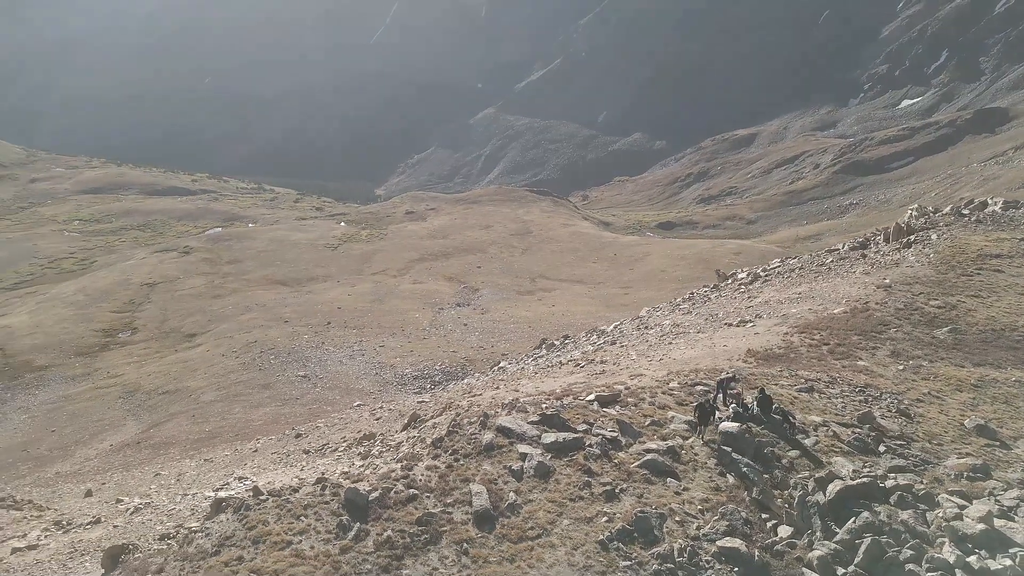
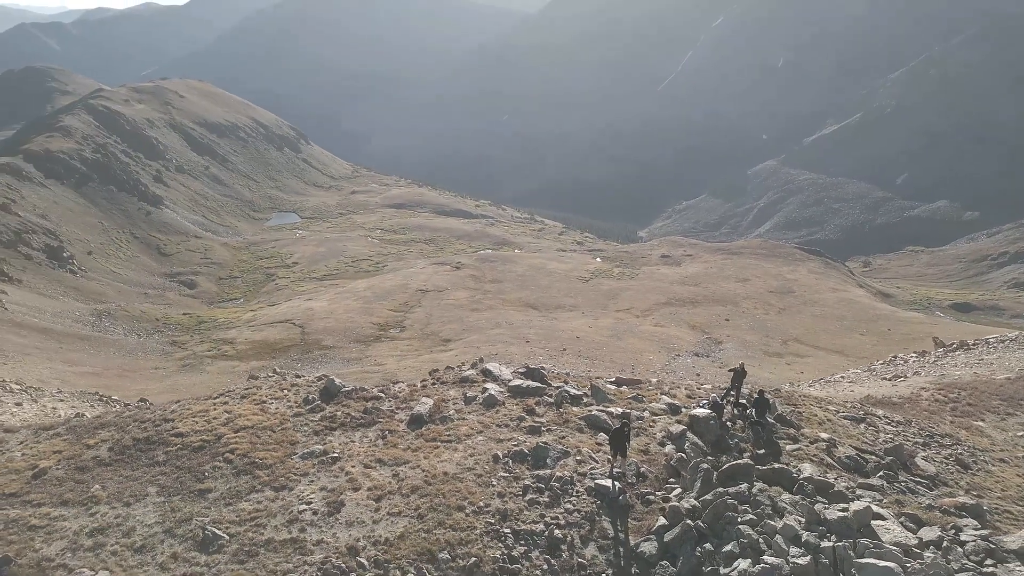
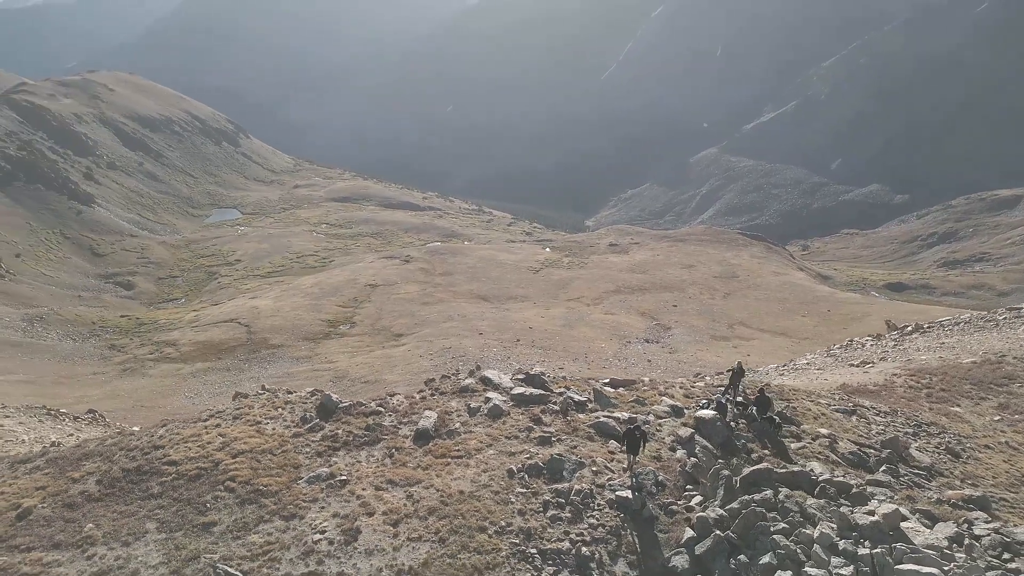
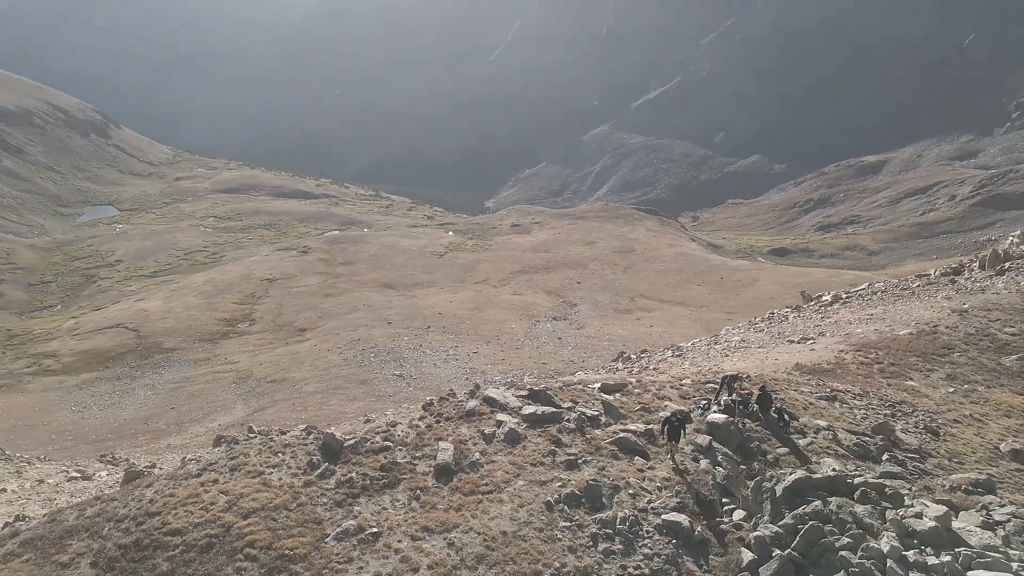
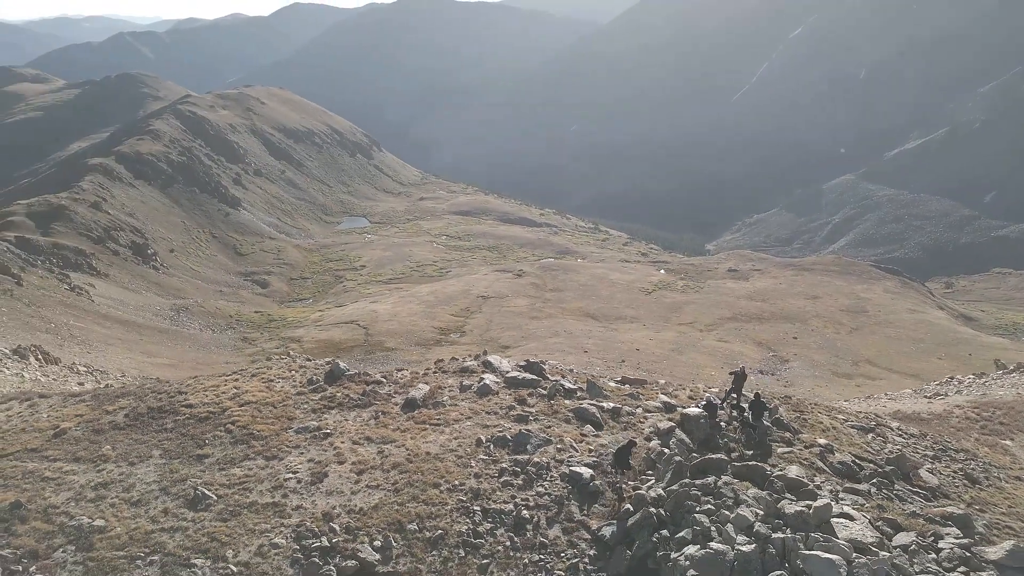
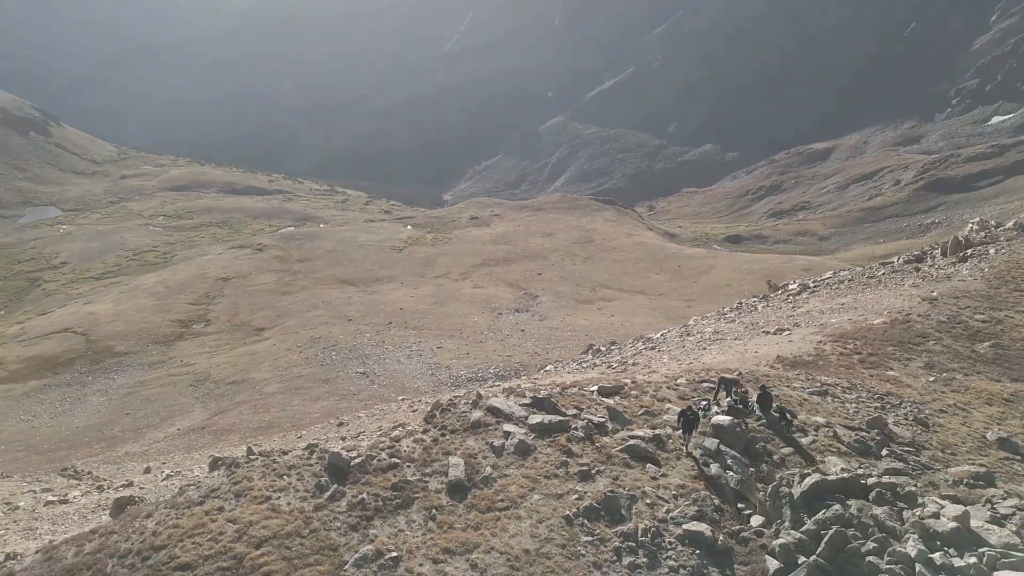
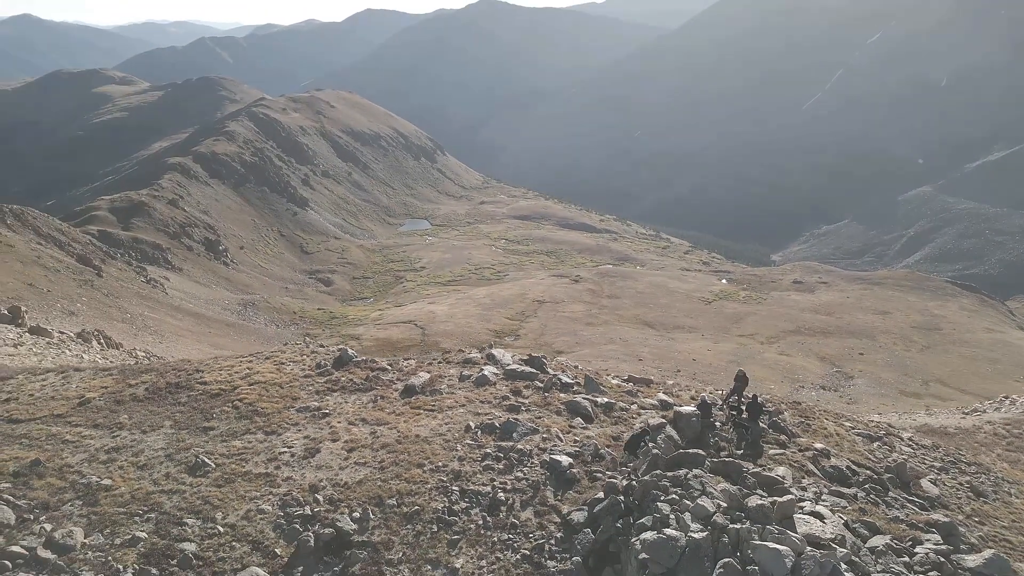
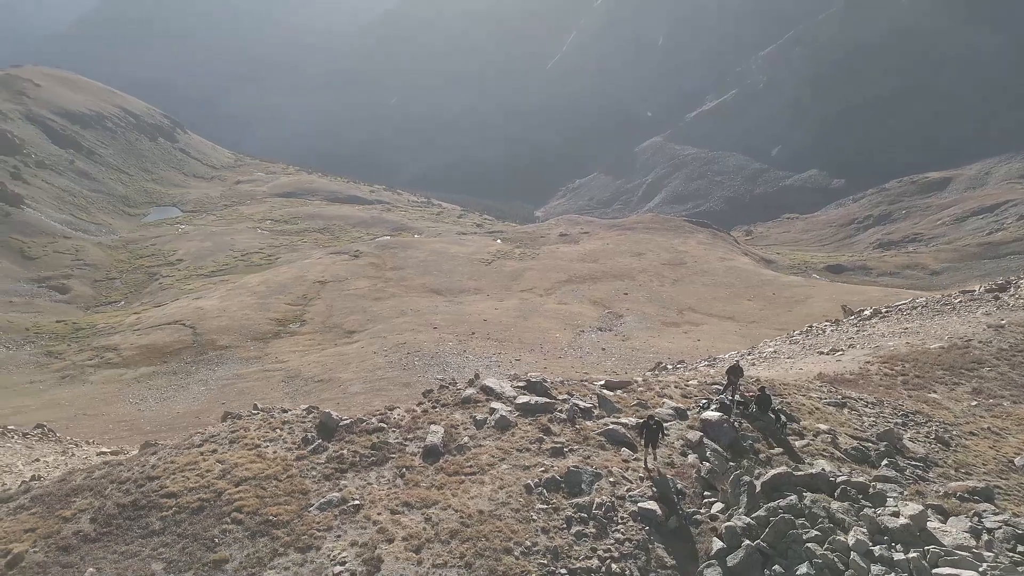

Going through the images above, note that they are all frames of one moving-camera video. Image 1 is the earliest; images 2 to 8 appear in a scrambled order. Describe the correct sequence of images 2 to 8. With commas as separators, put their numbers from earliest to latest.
6, 4, 8, 3, 2, 5, 7
